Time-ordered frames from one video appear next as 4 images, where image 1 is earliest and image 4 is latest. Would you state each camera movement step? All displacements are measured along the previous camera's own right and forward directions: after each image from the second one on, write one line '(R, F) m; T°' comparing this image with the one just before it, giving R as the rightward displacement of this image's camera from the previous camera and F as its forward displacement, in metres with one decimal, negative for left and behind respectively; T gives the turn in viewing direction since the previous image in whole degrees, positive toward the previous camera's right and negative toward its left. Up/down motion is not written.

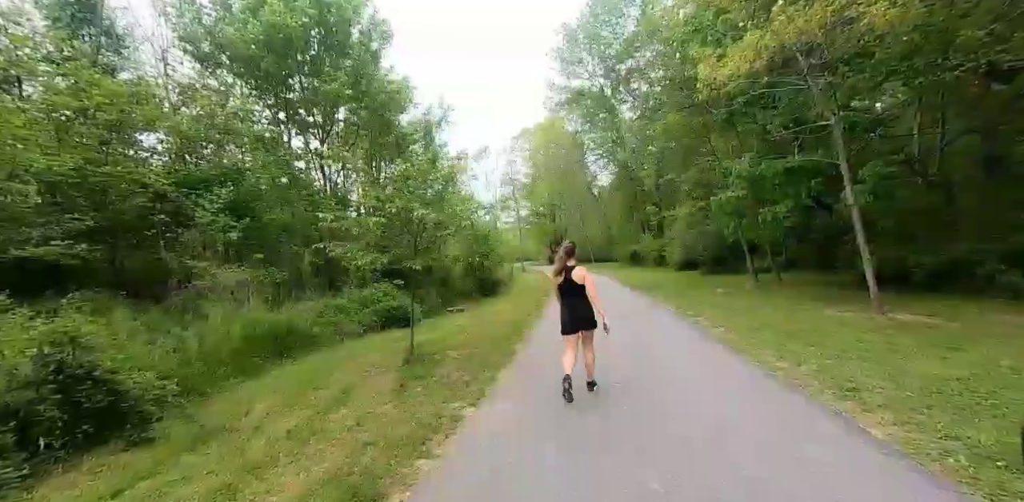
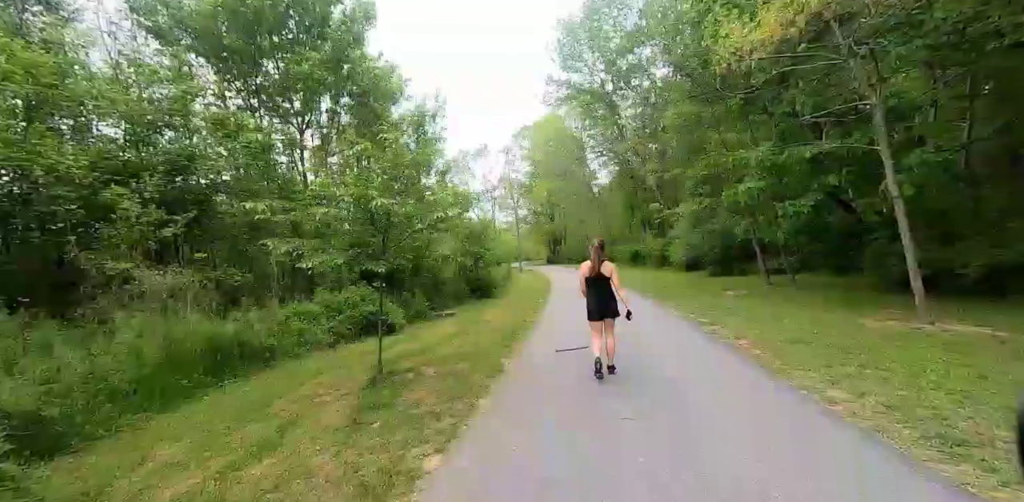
(+0.2, +1.2) m; 0°
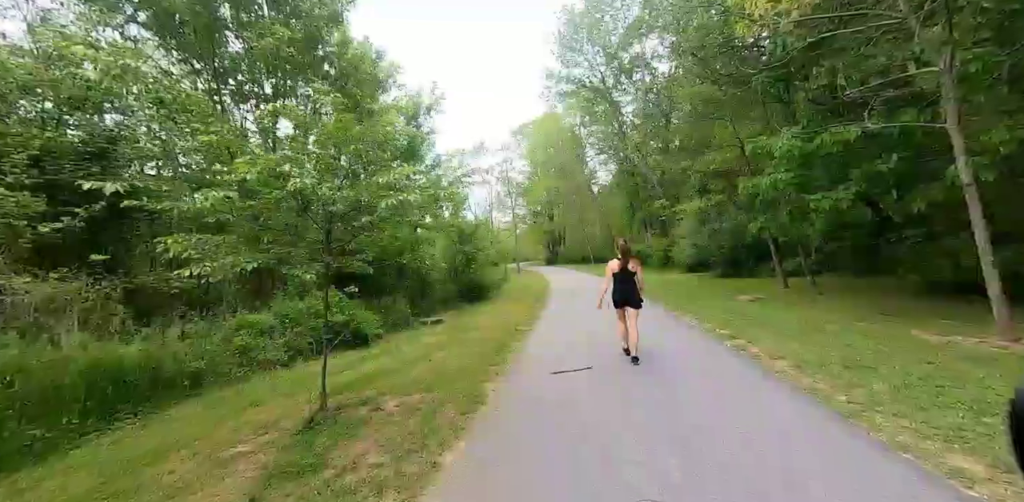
(+0.2, +1.4) m; 0°
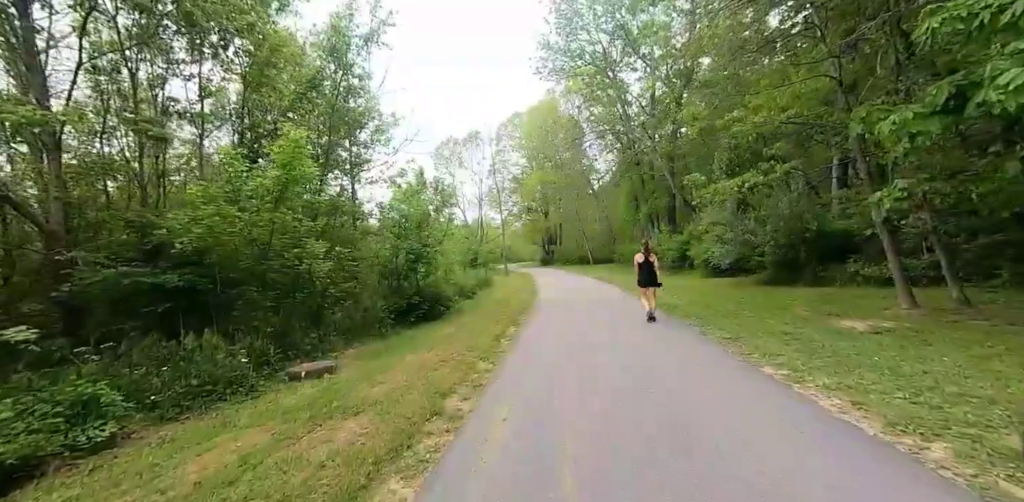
(+1.0, +6.3) m; 0°
